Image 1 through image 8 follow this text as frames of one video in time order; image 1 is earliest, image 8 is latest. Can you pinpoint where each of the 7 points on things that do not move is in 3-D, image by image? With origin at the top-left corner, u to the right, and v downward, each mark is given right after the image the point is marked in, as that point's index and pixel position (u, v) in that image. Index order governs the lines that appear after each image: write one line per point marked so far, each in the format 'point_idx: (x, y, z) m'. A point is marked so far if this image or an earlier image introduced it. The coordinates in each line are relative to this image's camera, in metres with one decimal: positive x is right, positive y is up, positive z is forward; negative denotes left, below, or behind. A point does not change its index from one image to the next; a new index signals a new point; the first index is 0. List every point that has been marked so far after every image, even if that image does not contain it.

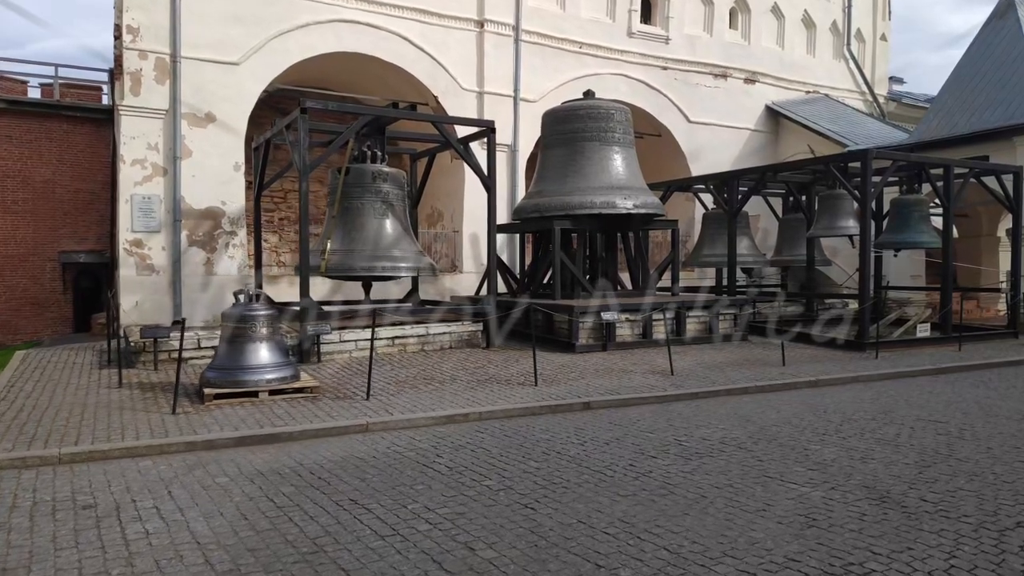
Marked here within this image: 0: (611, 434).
0: (+0.6, -0.9, +5.9) m
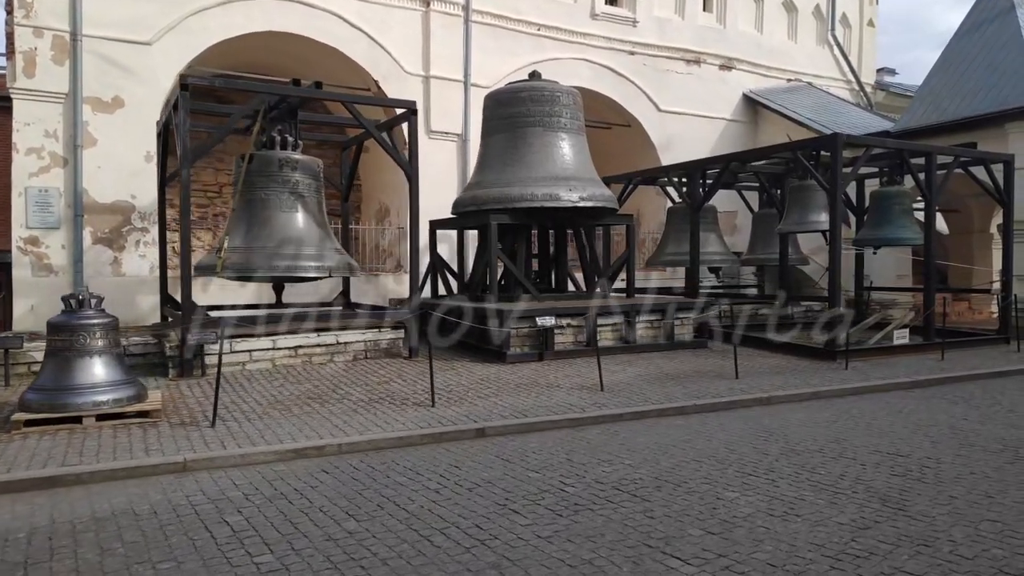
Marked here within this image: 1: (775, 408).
0: (-0.1, -0.9, +4.7) m
1: (+2.0, -0.9, +7.0) m
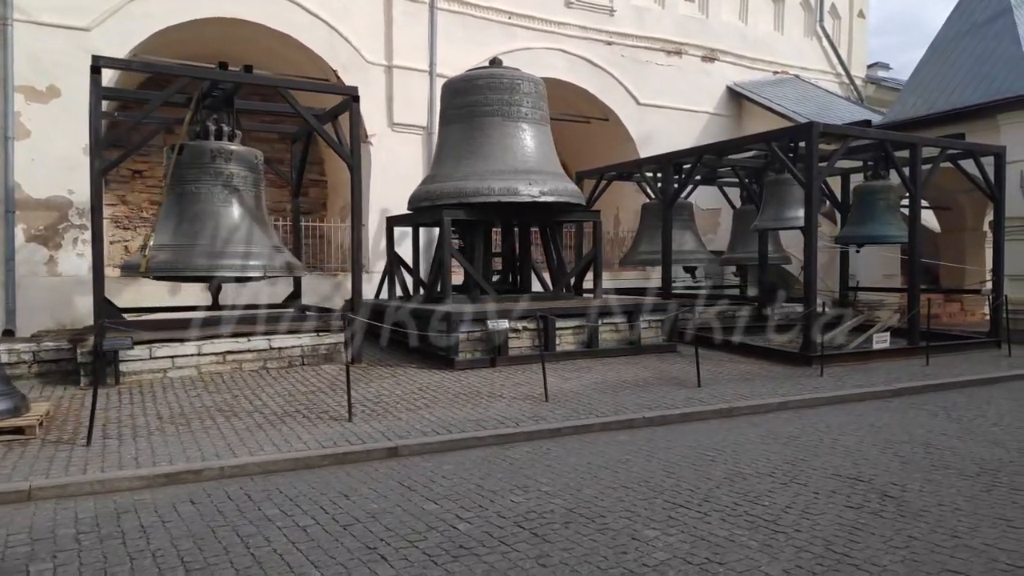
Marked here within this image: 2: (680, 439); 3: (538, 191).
0: (-0.6, -0.9, +4.0) m
1: (+1.5, -0.9, +6.3) m
2: (+1.0, -0.9, +5.7) m
3: (+0.3, +1.0, +9.6) m
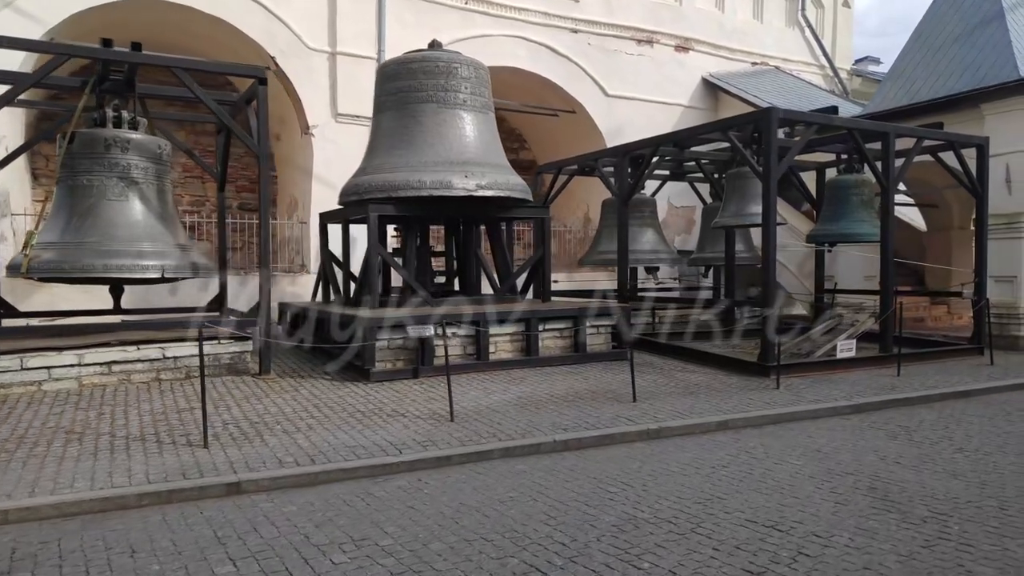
0: (-1.2, -1.0, +3.2) m
1: (+0.9, -0.9, +5.5) m
2: (+0.4, -0.9, +4.8) m
3: (-0.4, +1.0, +8.7) m
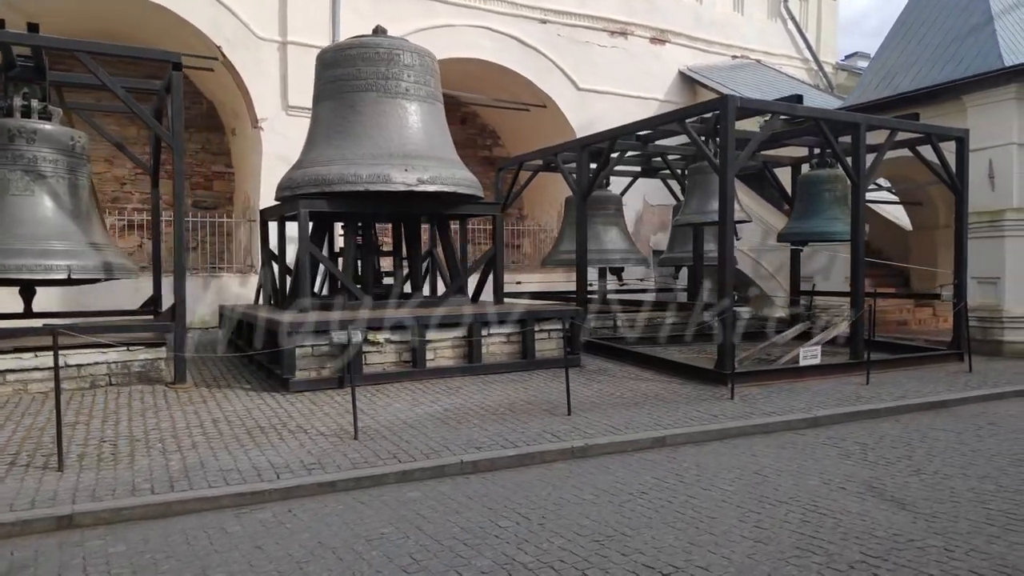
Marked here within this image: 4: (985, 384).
0: (-1.7, -1.0, +2.6) m
1: (+0.4, -0.9, +4.9) m
2: (-0.1, -1.0, +4.3) m
3: (-0.9, +1.0, +8.2) m
4: (+4.1, -0.8, +7.9) m
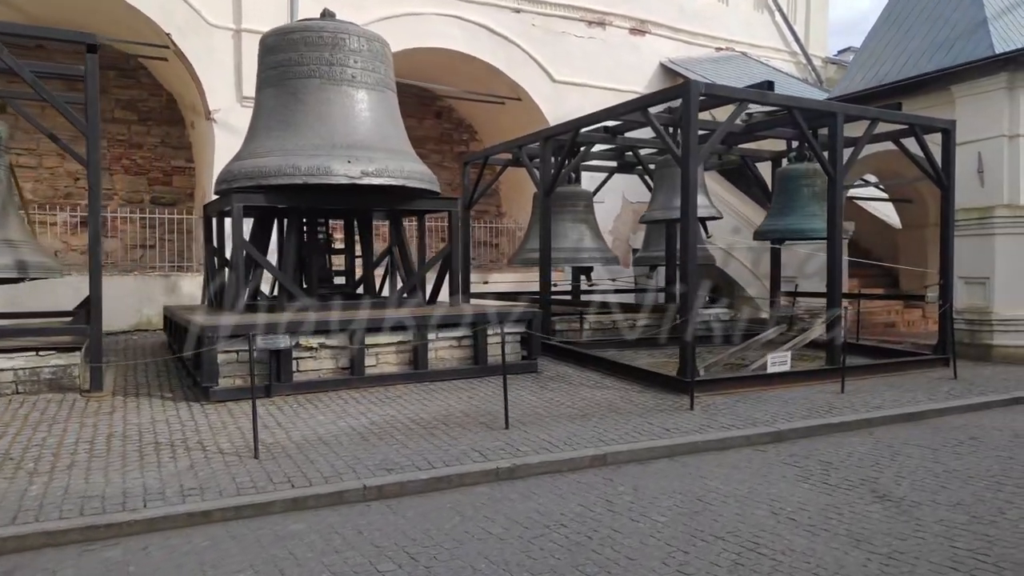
0: (-2.1, -1.0, +2.1) m
1: (0.0, -1.0, +4.4) m
2: (-0.5, -1.0, +3.7) m
3: (-1.3, +1.0, +7.6) m
4: (+3.6, -0.8, +7.4) m
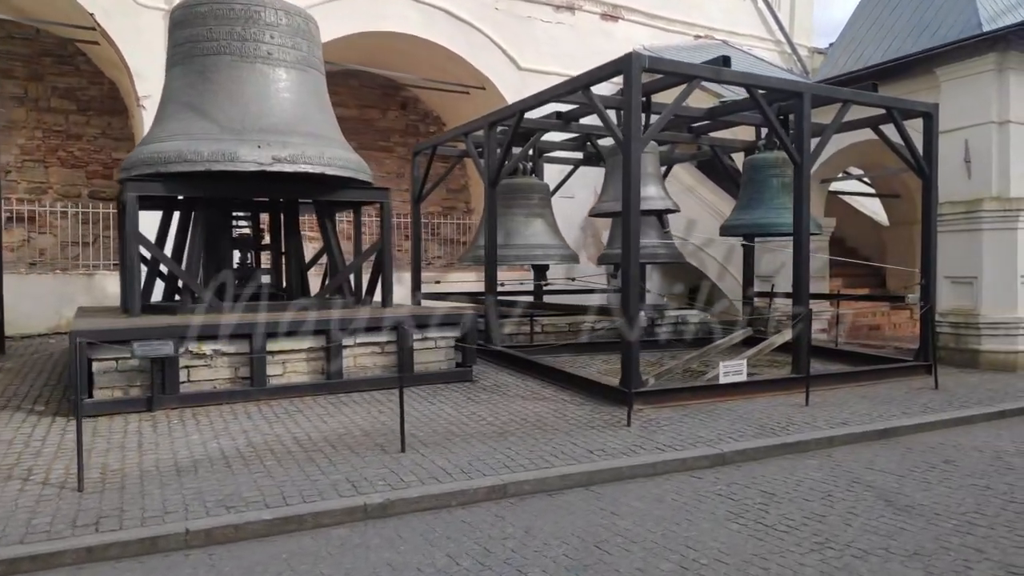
0: (-2.7, -1.0, +1.3) m
1: (-0.5, -0.9, +3.6) m
2: (-1.0, -1.0, +2.9) m
3: (-1.8, +1.0, +6.8) m
4: (+3.1, -0.8, +6.6) m
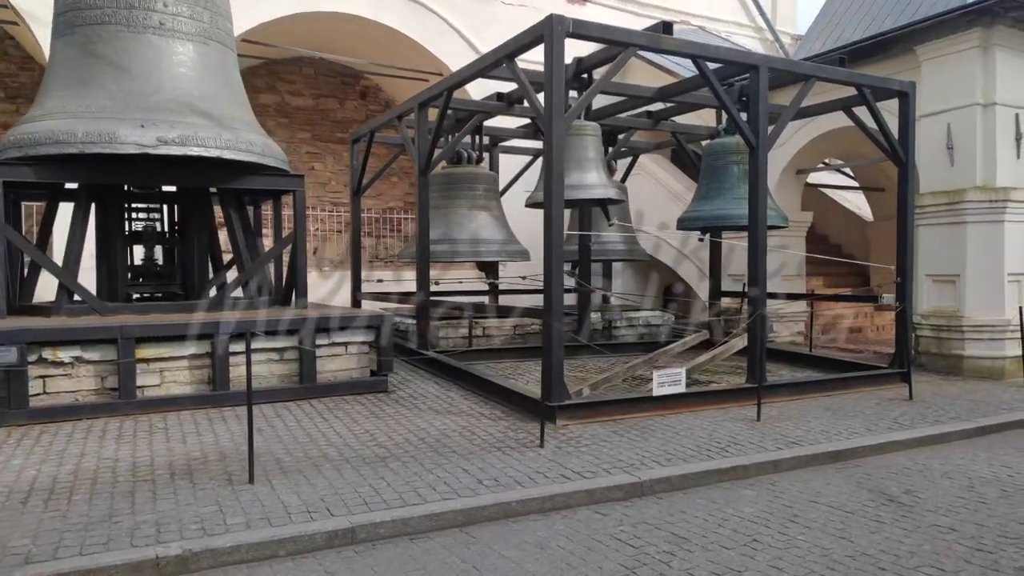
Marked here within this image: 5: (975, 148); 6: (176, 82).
0: (-3.2, -1.0, +0.5) m
1: (-1.1, -0.9, +2.8) m
2: (-1.6, -0.9, +2.1) m
3: (-2.3, +1.0, +6.1) m
4: (+2.6, -0.8, +5.8) m
5: (+3.9, +1.2, +7.9) m
6: (-2.3, +1.4, +6.5) m
